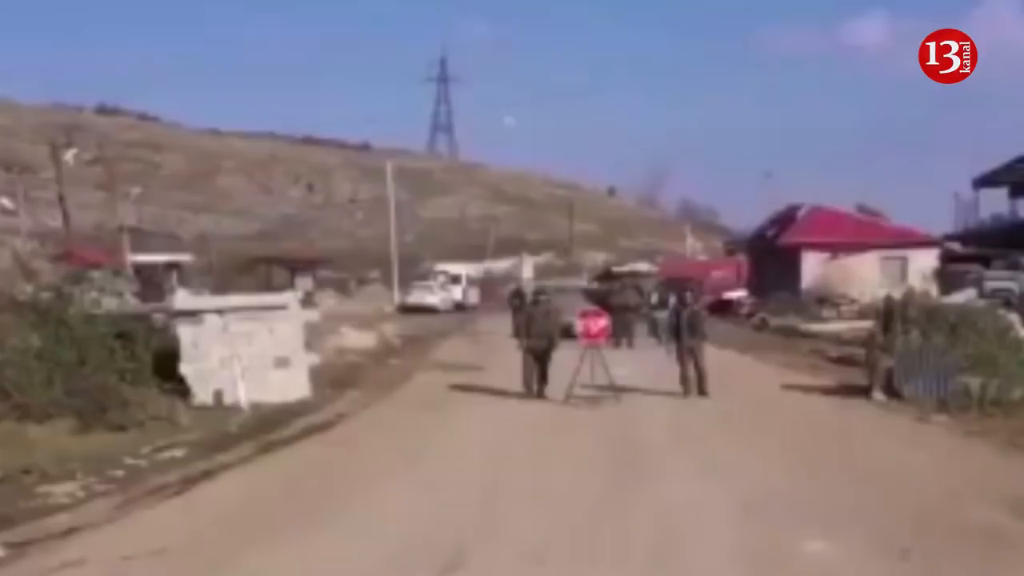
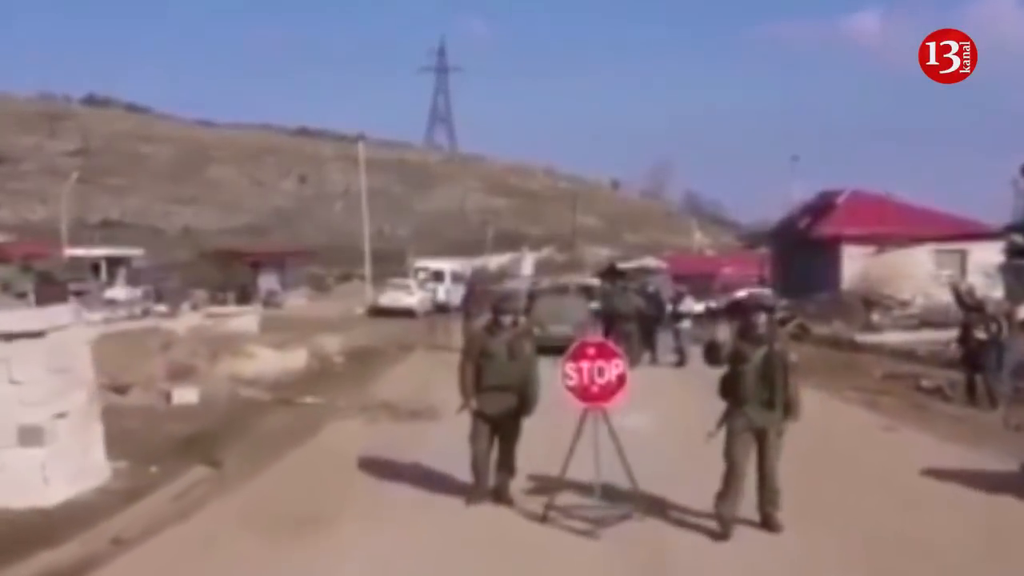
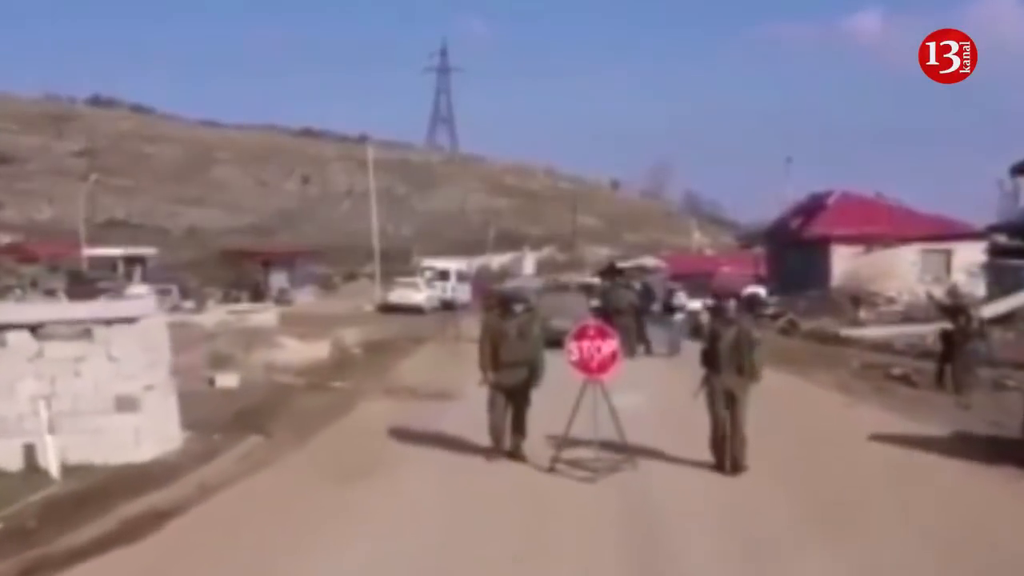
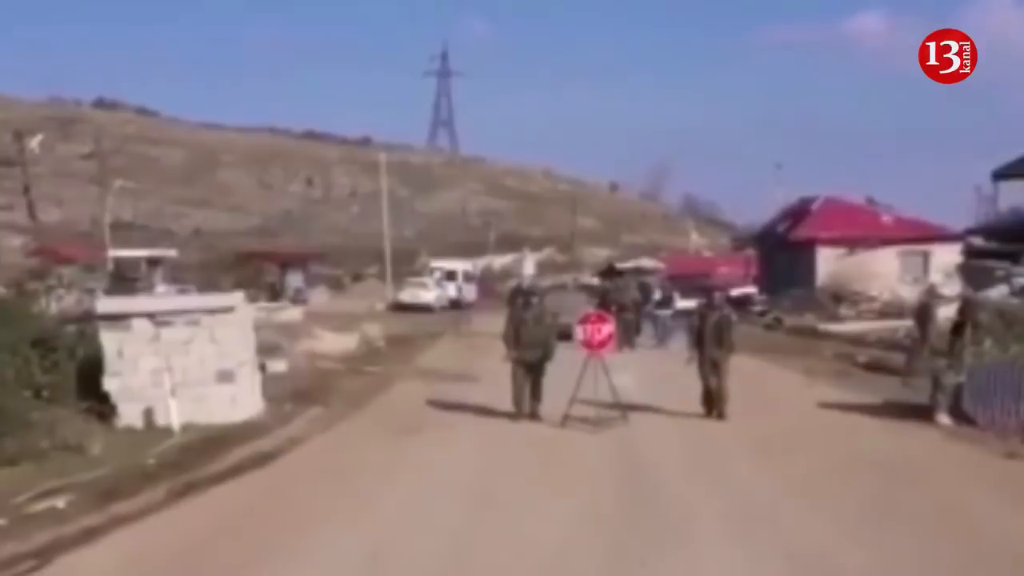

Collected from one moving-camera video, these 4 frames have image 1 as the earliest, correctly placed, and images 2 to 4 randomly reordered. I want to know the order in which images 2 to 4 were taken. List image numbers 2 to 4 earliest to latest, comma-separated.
4, 3, 2
